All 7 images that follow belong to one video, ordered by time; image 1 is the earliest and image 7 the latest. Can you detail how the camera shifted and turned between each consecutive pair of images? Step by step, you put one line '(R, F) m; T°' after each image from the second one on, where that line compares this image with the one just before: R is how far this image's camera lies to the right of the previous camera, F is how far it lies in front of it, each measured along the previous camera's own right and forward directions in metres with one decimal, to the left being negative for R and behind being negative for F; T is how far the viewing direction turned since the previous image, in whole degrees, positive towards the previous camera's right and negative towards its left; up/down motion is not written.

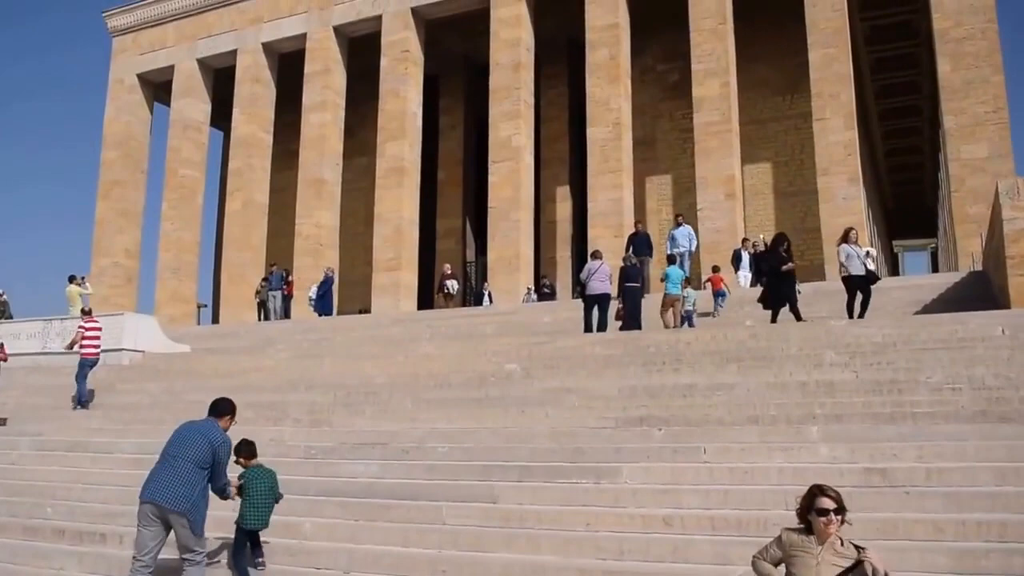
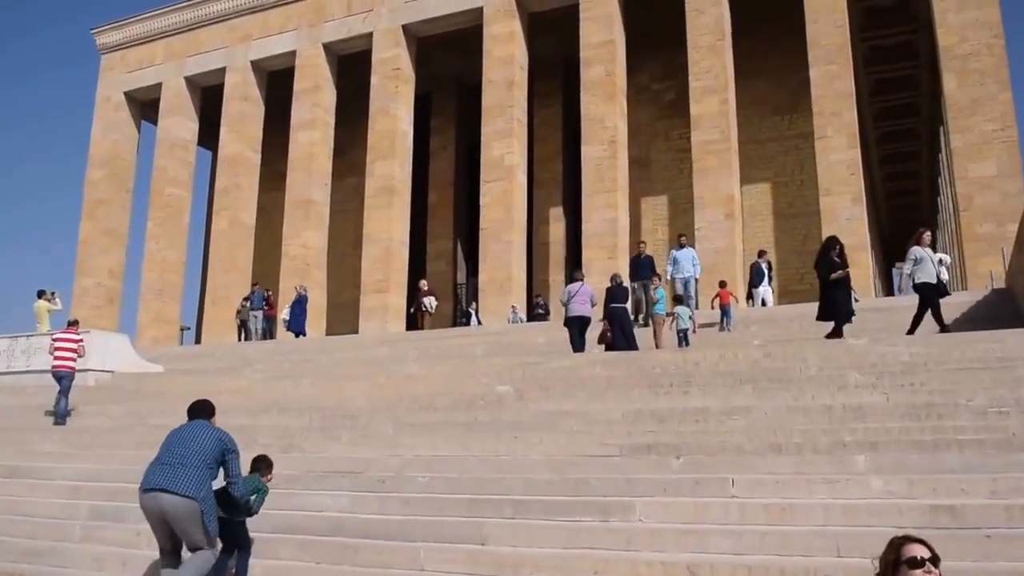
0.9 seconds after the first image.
(0.0, +0.7) m; +1°
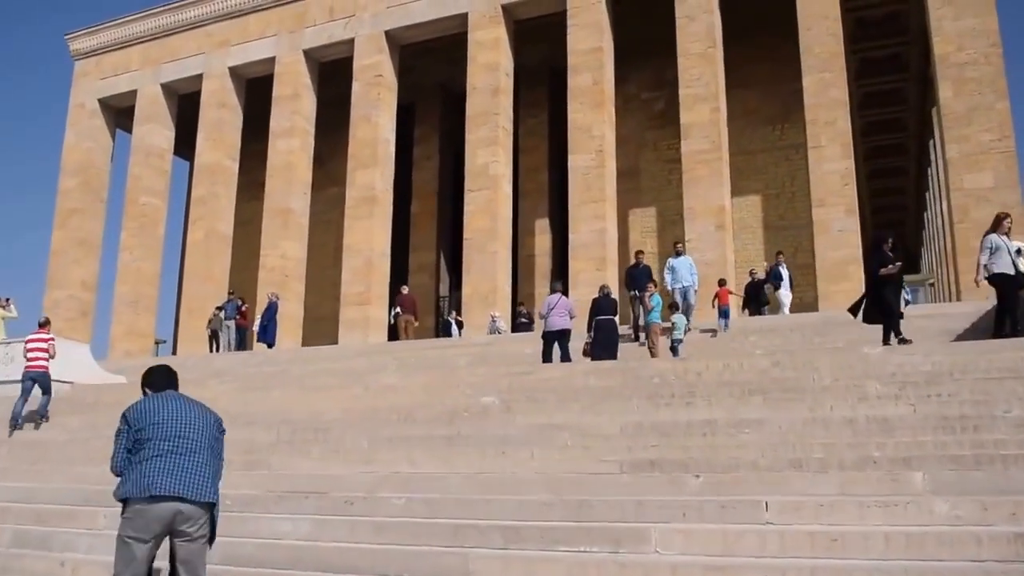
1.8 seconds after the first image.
(0.0, +0.6) m; +1°
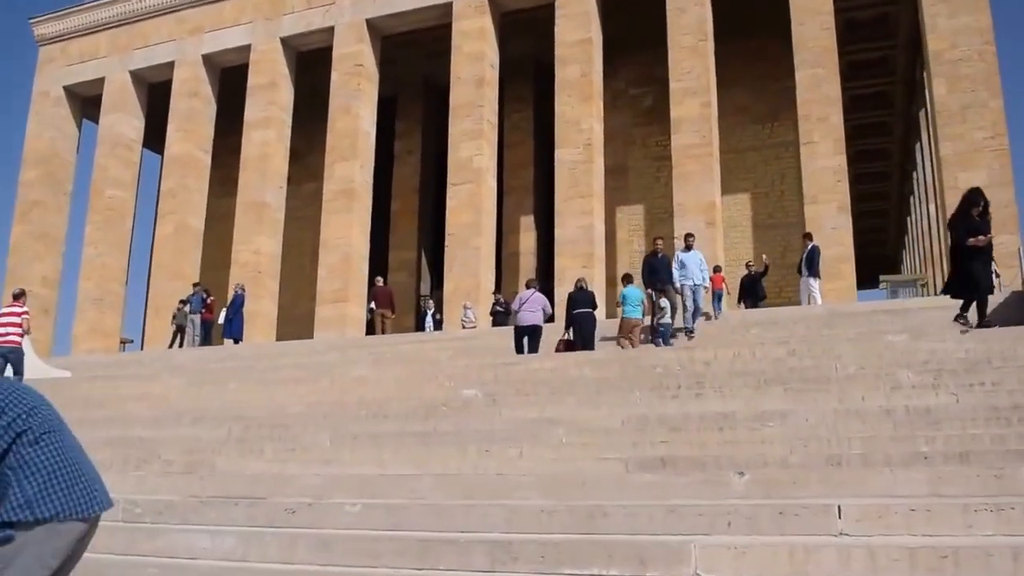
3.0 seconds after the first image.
(0.0, +0.8) m; +1°
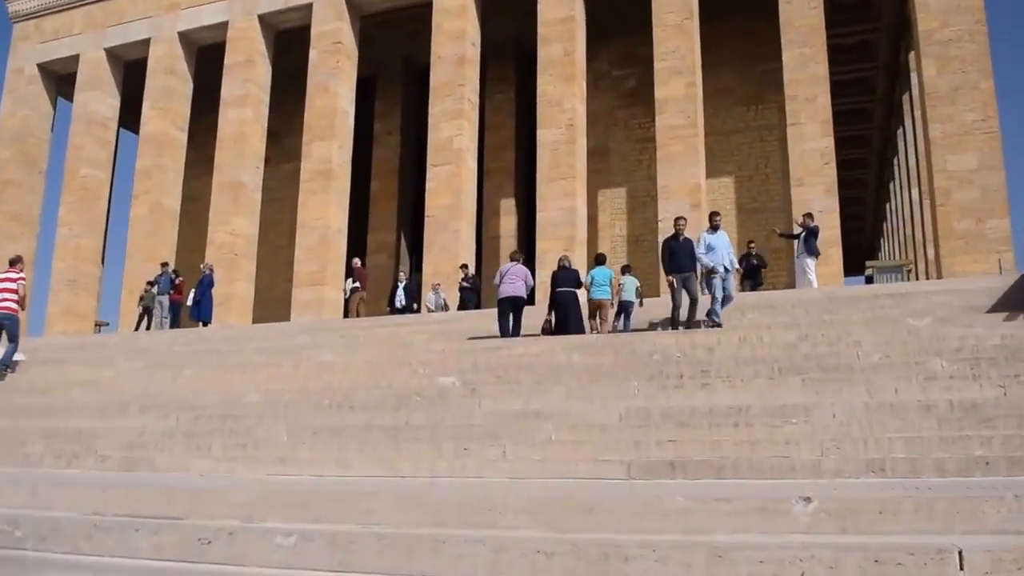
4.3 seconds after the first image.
(0.0, +0.7) m; +1°
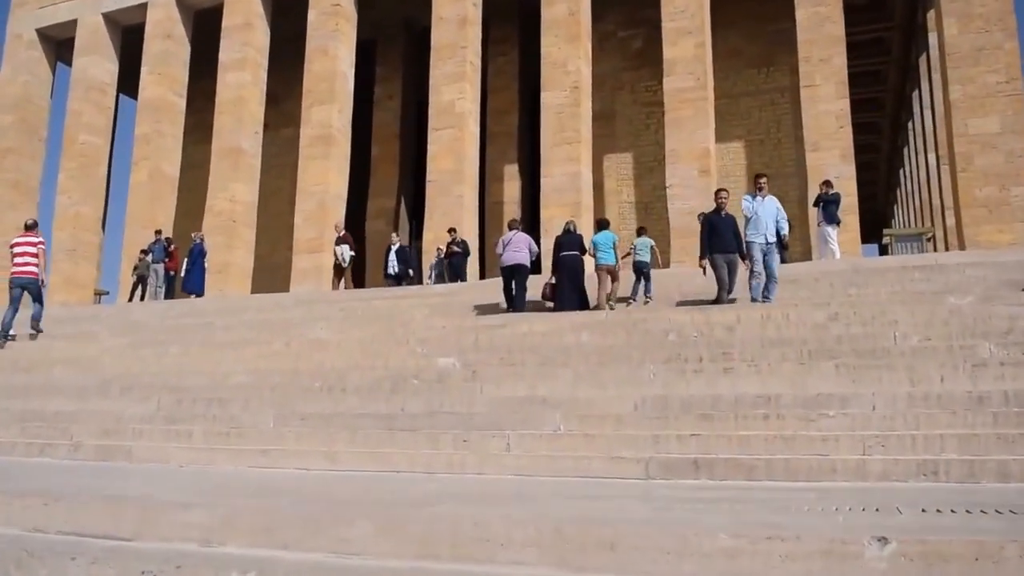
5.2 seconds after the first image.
(0.0, +0.4) m; 0°
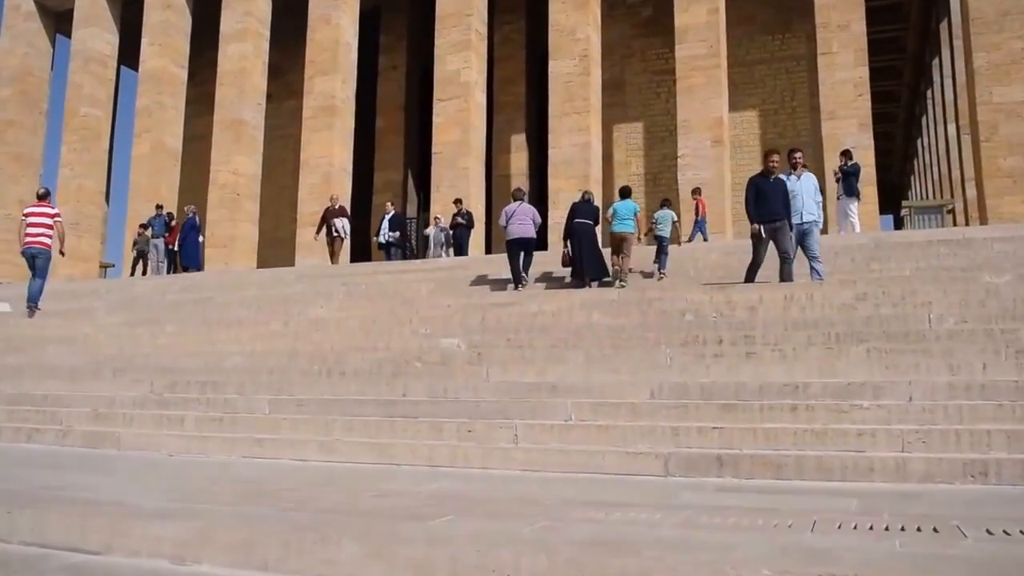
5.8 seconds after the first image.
(0.0, +0.3) m; -1°
